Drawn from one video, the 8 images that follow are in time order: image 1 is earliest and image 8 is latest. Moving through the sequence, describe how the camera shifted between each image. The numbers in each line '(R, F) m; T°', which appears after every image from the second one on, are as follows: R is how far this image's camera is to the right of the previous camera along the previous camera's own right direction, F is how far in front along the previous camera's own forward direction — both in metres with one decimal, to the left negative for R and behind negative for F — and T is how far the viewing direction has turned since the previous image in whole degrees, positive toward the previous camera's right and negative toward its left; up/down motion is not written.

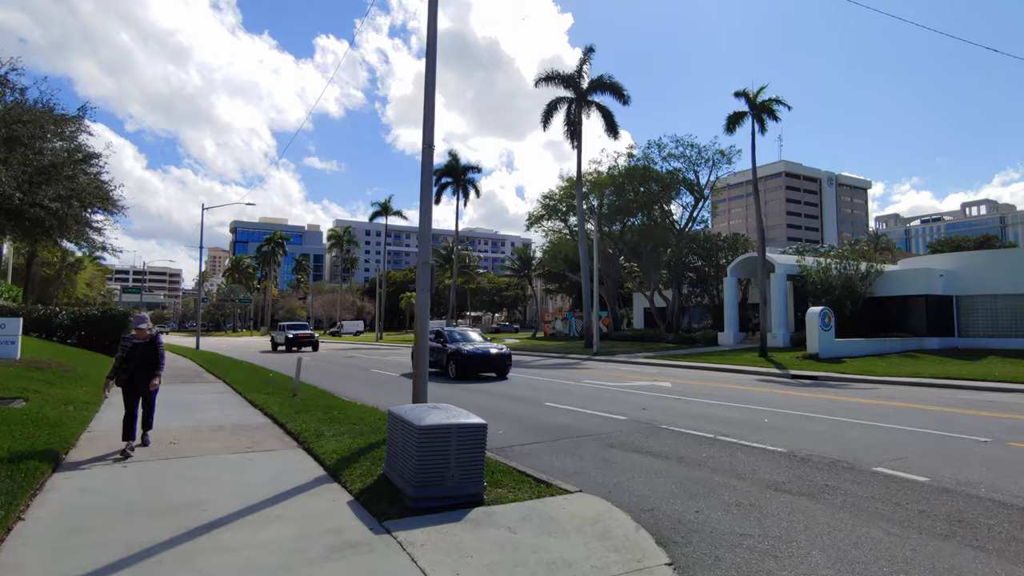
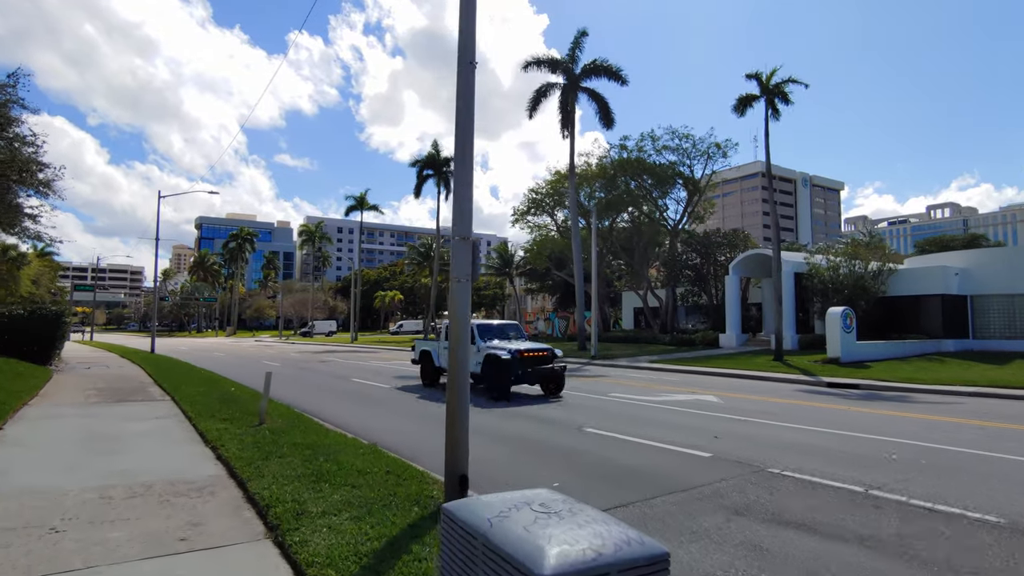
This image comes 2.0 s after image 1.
(-1.0, +2.8) m; +3°
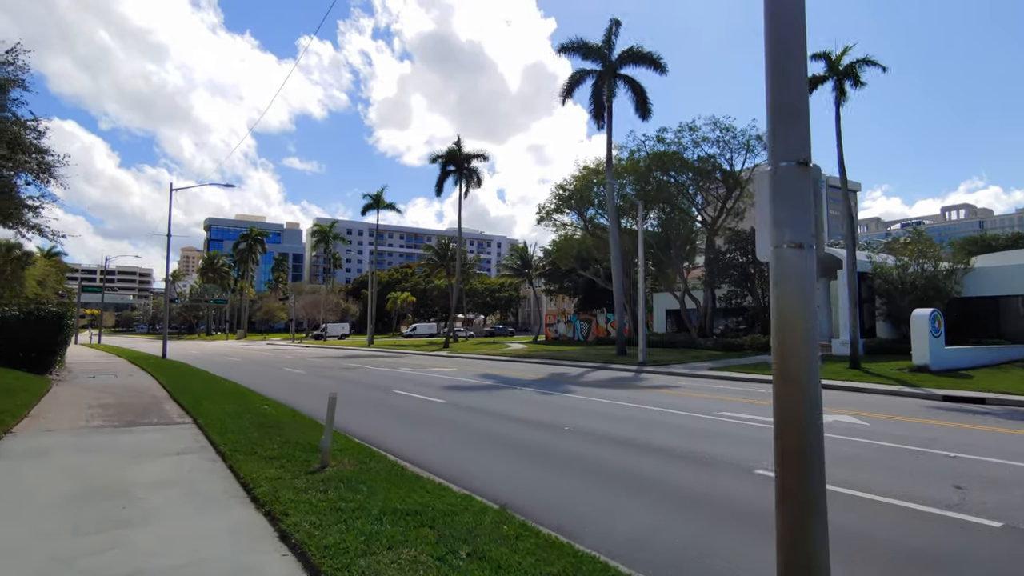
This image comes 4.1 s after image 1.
(-1.7, +2.5) m; -1°
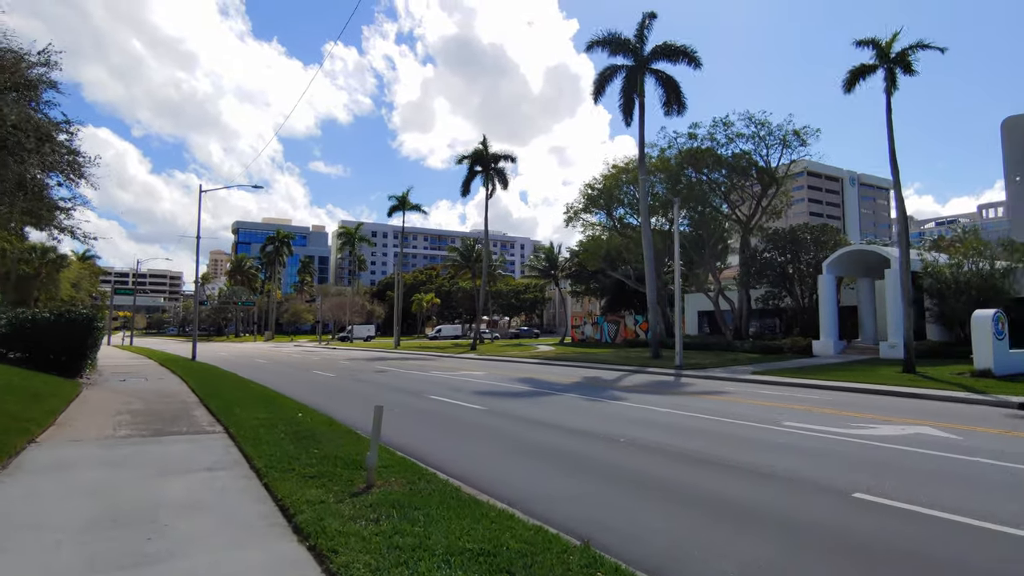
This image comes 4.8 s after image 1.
(-0.4, +0.8) m; -2°
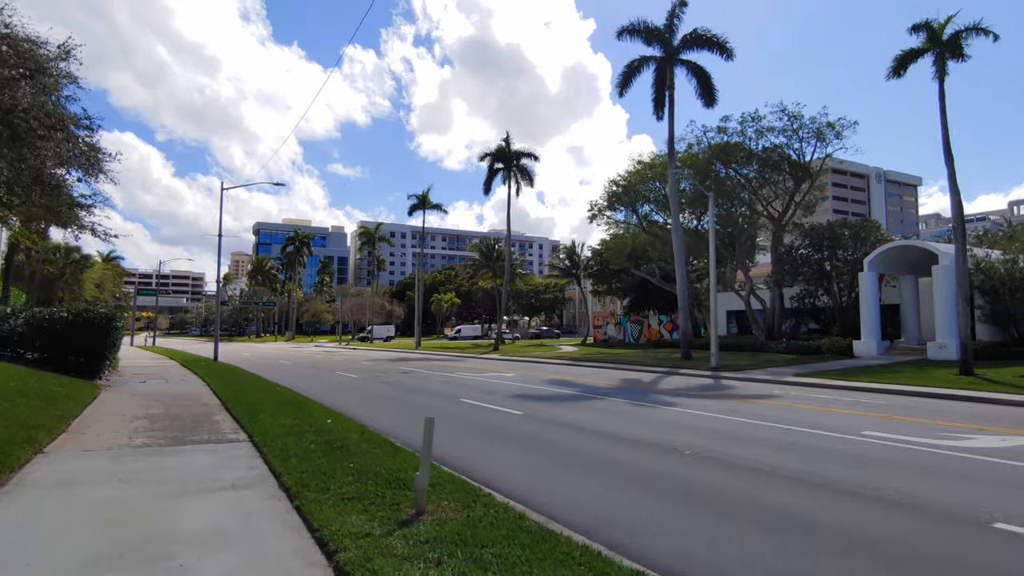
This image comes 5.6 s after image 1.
(-0.5, +0.9) m; -2°
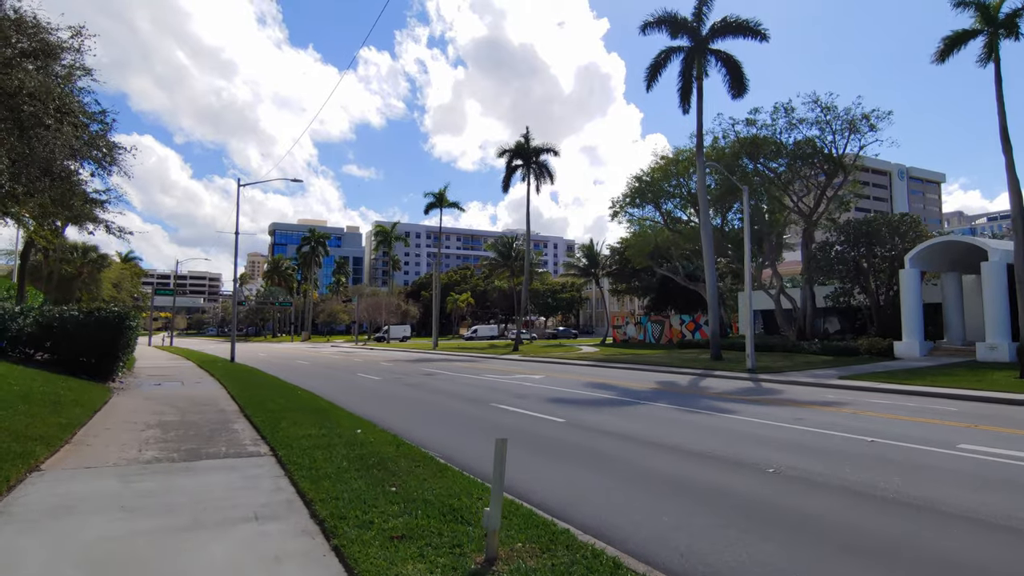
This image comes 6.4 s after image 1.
(-0.5, +1.0) m; -1°
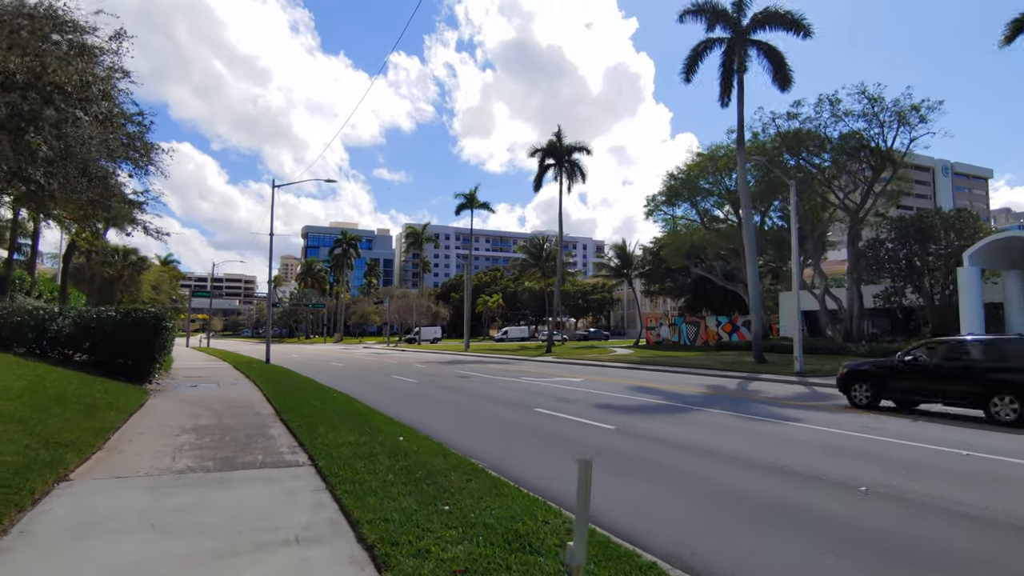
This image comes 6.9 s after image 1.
(-0.3, +0.6) m; -3°
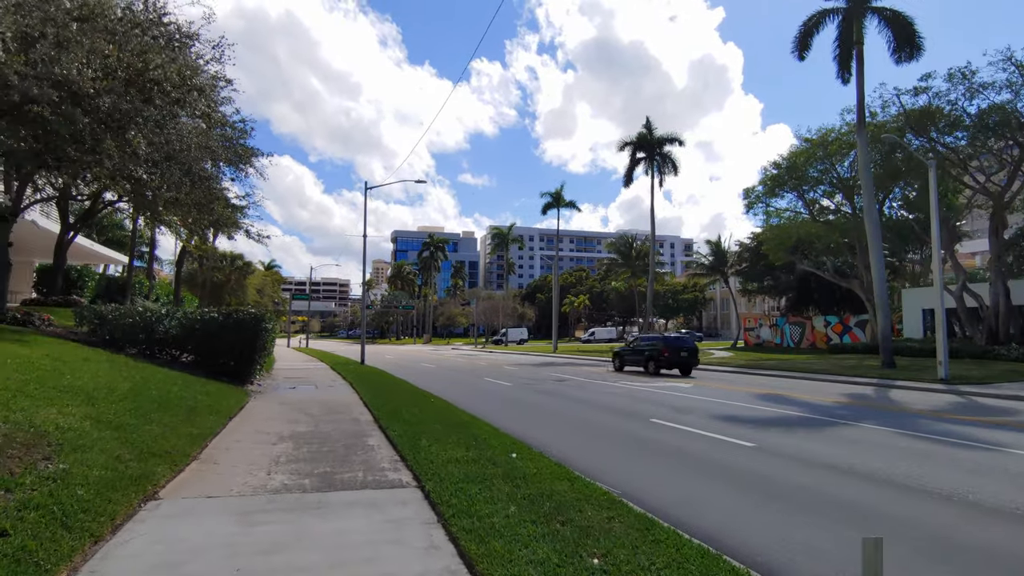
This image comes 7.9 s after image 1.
(-0.5, +1.1) m; -8°
